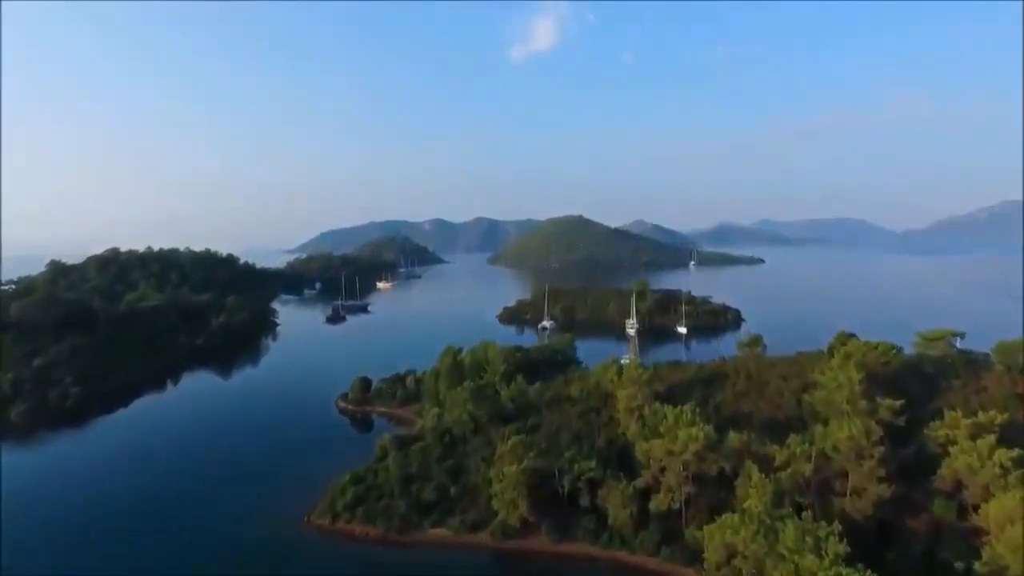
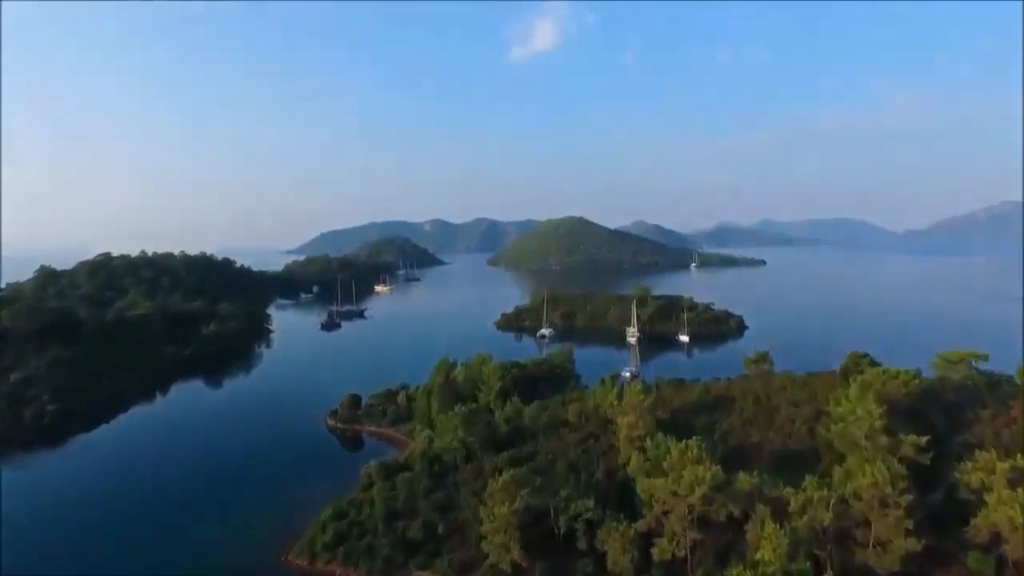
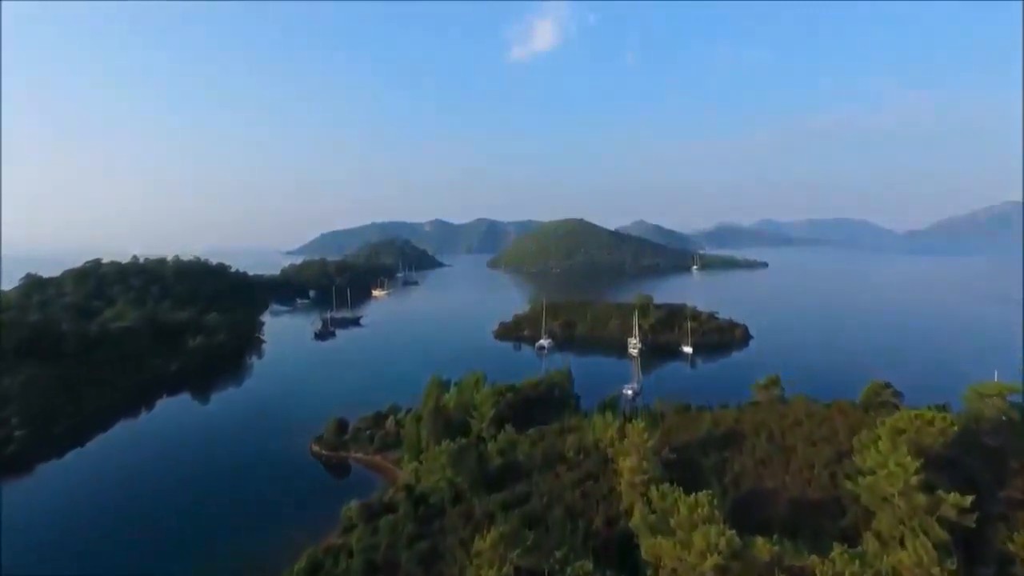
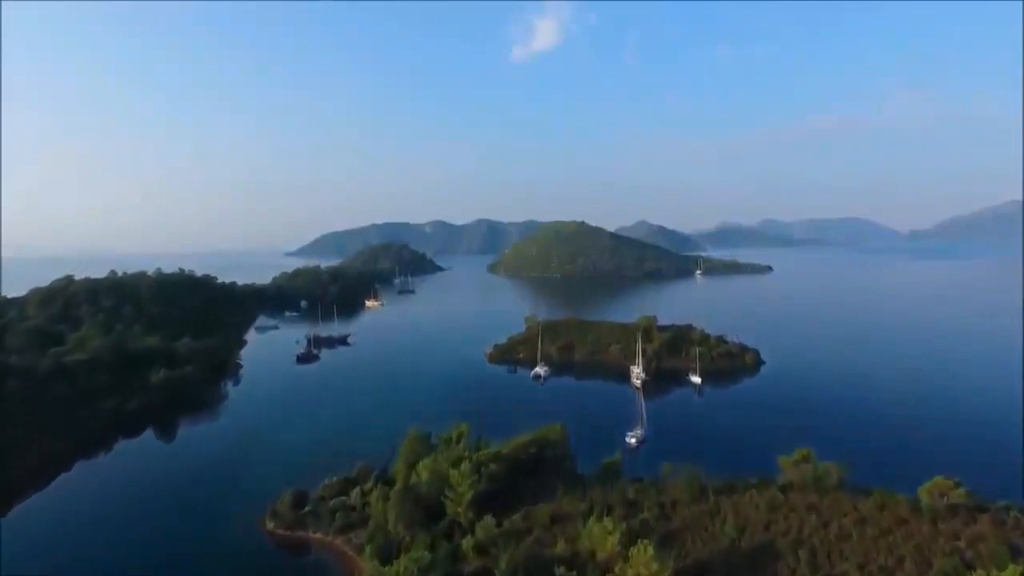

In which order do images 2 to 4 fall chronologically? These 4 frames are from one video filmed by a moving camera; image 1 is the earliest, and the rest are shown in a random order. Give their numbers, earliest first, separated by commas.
2, 3, 4
